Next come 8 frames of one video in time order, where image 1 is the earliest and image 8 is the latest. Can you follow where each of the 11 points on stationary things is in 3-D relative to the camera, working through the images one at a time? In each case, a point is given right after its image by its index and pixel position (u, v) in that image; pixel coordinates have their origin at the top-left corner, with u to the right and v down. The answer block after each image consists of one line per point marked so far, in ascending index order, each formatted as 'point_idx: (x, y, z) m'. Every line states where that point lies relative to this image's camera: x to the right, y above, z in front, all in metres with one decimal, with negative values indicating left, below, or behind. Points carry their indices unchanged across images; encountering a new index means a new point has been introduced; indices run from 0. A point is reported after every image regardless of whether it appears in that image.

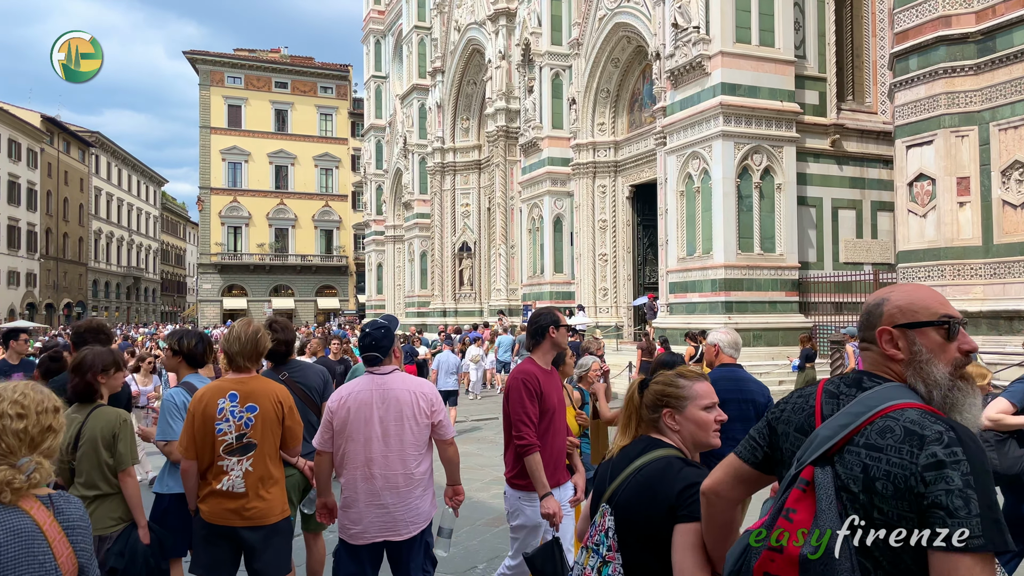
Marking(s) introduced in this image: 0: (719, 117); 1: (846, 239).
0: (+4.4, +3.7, +16.7) m
1: (+8.1, +1.2, +18.7) m
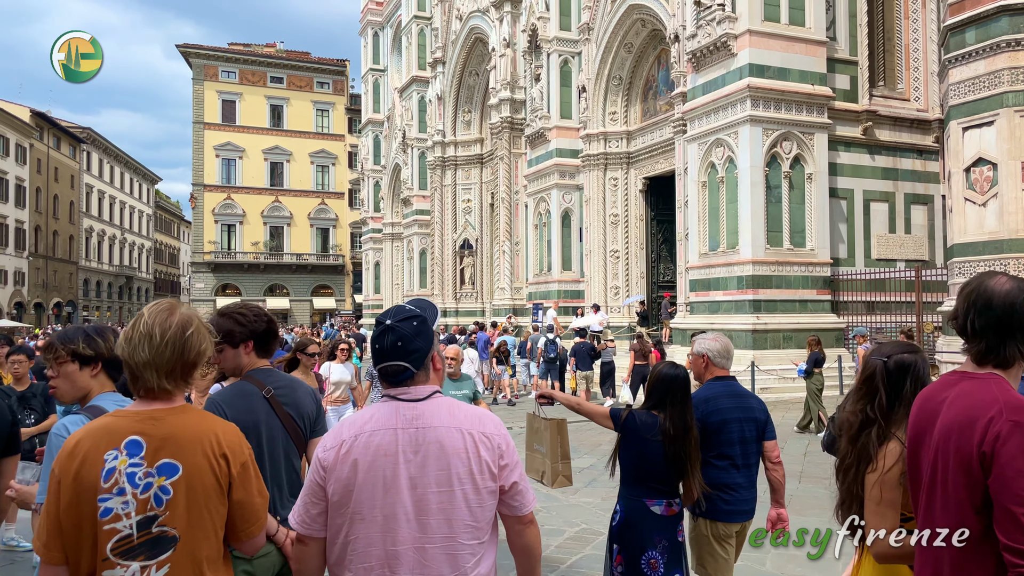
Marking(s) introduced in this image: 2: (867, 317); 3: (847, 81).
0: (+4.7, +3.7, +15.5) m
1: (+8.3, +1.2, +17.5) m
2: (+7.4, -0.6, +16.3) m
3: (+7.4, +4.6, +17.2) m
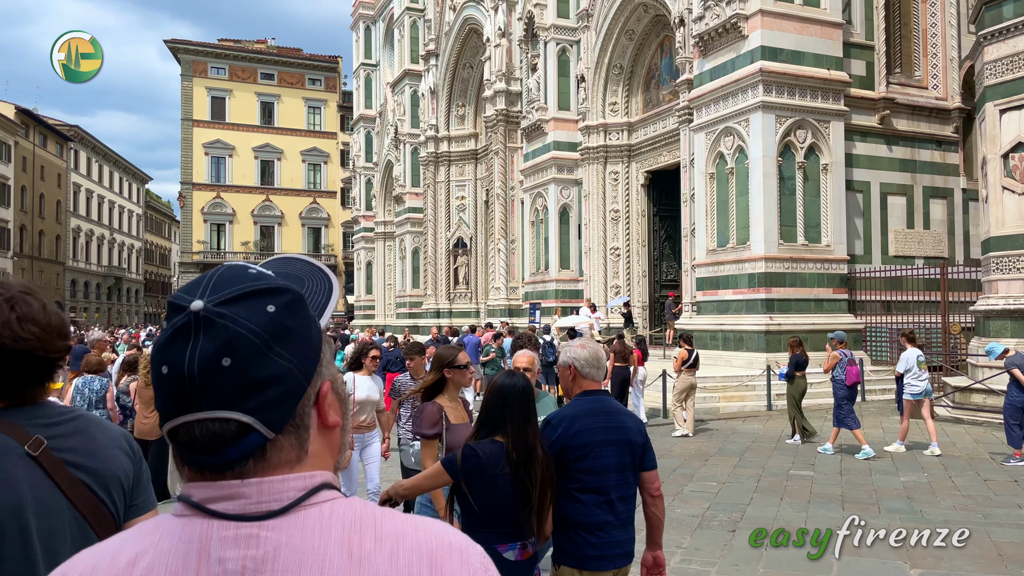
0: (+4.6, +3.8, +14.5) m
1: (+8.2, +1.2, +16.5) m
2: (+7.3, -0.6, +15.3) m
3: (+7.4, +4.6, +16.3) m
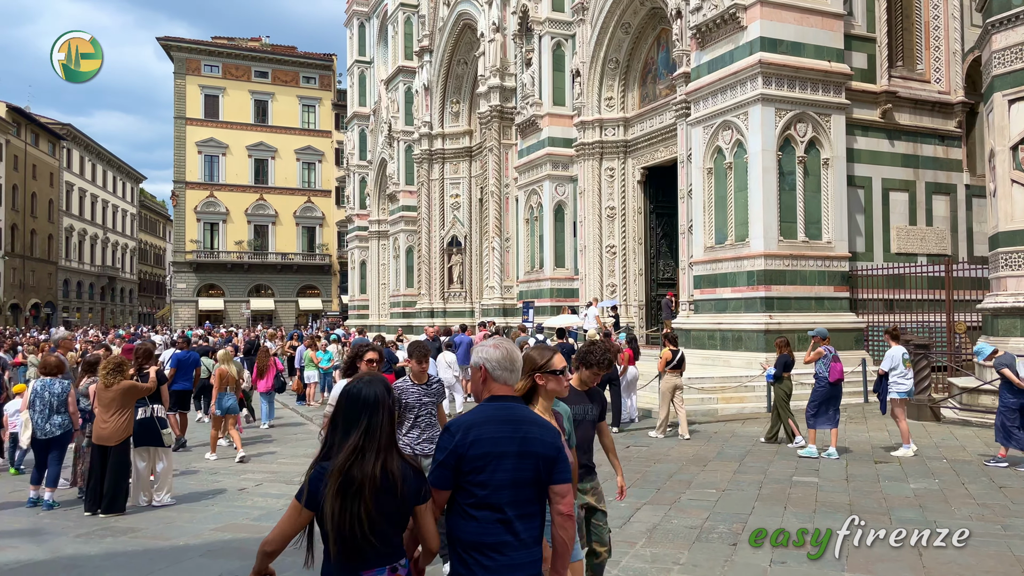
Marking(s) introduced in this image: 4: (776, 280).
0: (+4.4, +3.8, +14.0) m
1: (+8.0, +1.3, +16.1) m
2: (+7.2, -0.5, +14.9) m
3: (+7.2, +4.7, +15.9) m
4: (+4.8, +0.1, +14.1) m
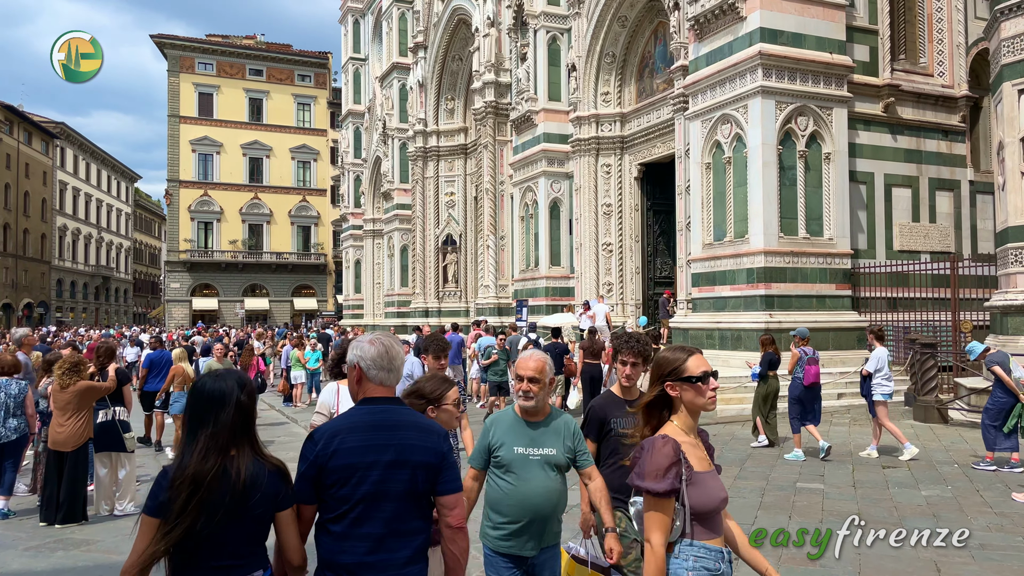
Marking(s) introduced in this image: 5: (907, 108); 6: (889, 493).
0: (+4.3, +3.8, +13.7) m
1: (+7.9, +1.3, +15.7) m
2: (+7.1, -0.5, +14.5) m
3: (+7.1, +4.7, +15.5) m
4: (+4.7, +0.2, +13.7) m
5: (+8.1, +3.7, +16.0) m
6: (+3.2, -1.8, +6.7) m
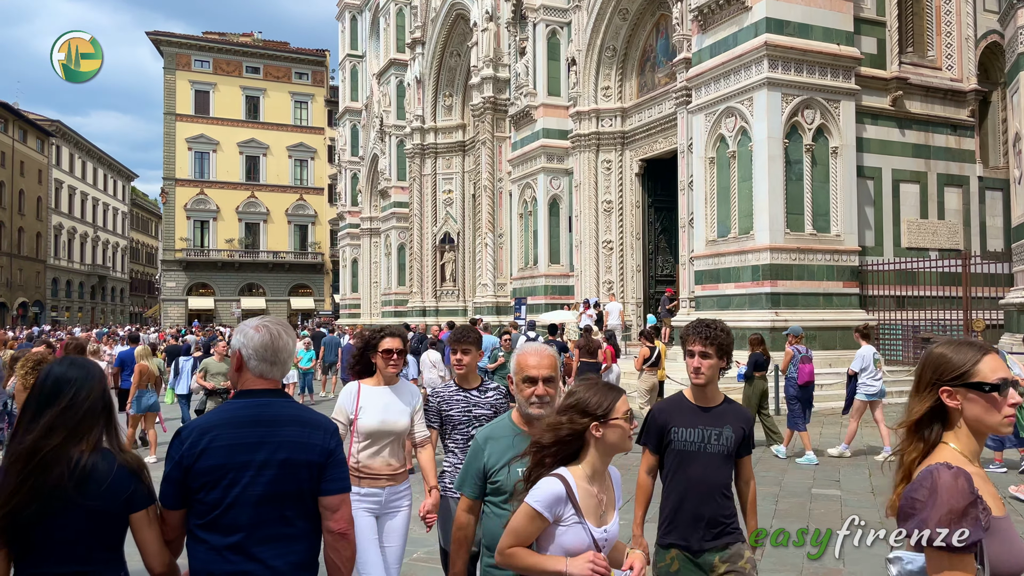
0: (+4.3, +3.9, +13.3) m
1: (+7.9, +1.4, +15.4) m
2: (+7.0, -0.5, +14.2) m
3: (+7.0, +4.7, +15.1) m
4: (+4.6, +0.2, +13.3) m
5: (+8.1, +3.7, +15.6) m
6: (+3.2, -1.7, +6.3) m
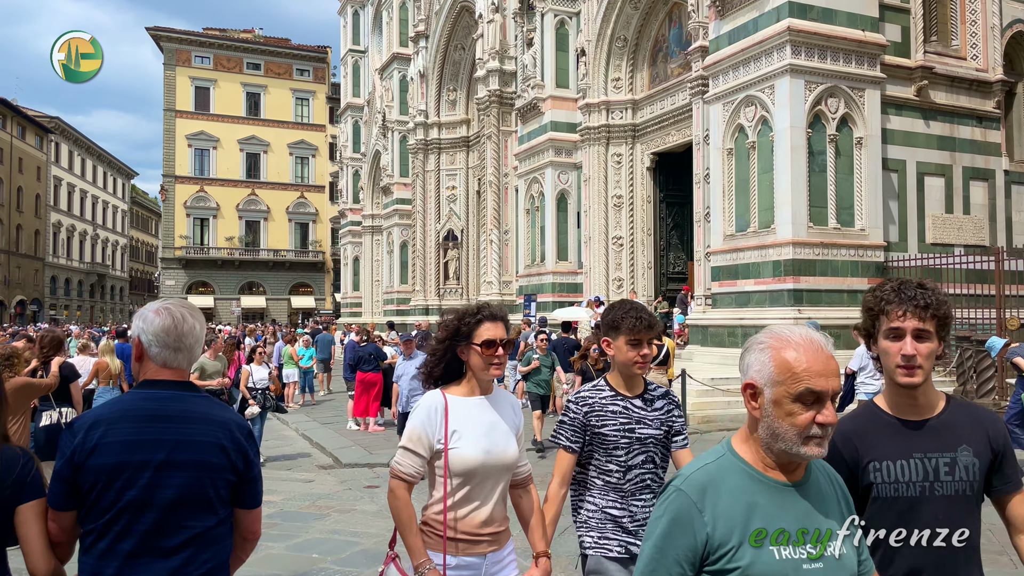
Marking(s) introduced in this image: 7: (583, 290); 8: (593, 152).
0: (+4.5, +3.9, +12.7) m
1: (+8.0, +1.4, +14.8) m
2: (+7.2, -0.4, +13.6) m
3: (+7.2, +4.8, +14.5) m
4: (+4.8, +0.3, +12.7) m
5: (+8.3, +3.8, +15.0) m
6: (+3.4, -1.6, +5.7) m
7: (+1.8, -0.1, +19.8) m
8: (+2.0, +3.4, +19.3) m
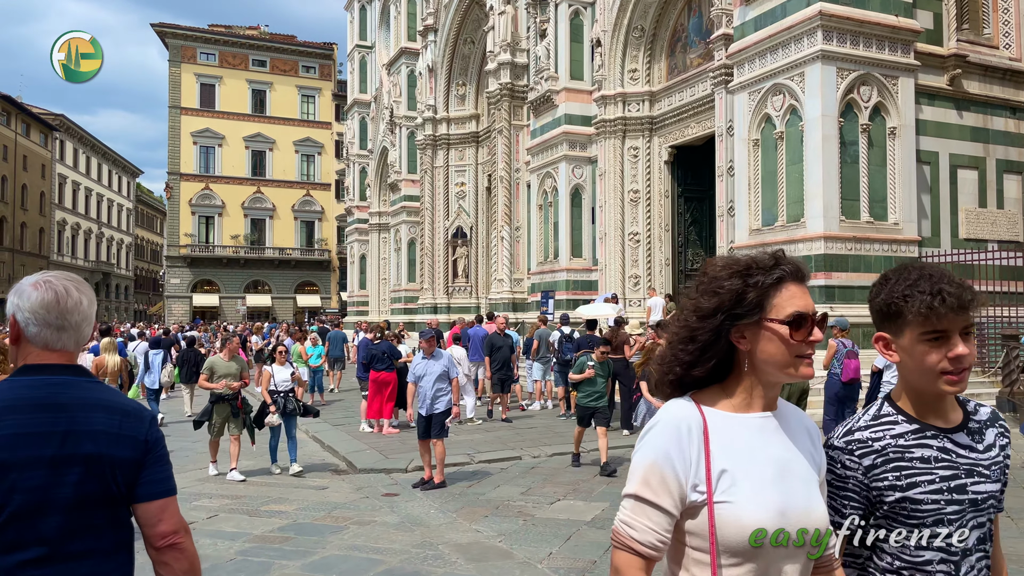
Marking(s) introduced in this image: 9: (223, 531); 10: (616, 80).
0: (+4.8, +4.0, +12.1) m
1: (+8.3, +1.5, +14.2) m
2: (+7.5, -0.3, +13.0) m
3: (+7.5, +4.9, +13.9) m
4: (+5.1, +0.3, +12.1) m
5: (+8.6, +3.8, +14.4) m
6: (+3.6, -1.6, +5.2) m
7: (+2.1, 0.0, +19.2) m
8: (+2.3, +3.4, +18.8) m
9: (-2.0, -1.7, +5.3) m
10: (+2.5, +5.0, +18.8) m
